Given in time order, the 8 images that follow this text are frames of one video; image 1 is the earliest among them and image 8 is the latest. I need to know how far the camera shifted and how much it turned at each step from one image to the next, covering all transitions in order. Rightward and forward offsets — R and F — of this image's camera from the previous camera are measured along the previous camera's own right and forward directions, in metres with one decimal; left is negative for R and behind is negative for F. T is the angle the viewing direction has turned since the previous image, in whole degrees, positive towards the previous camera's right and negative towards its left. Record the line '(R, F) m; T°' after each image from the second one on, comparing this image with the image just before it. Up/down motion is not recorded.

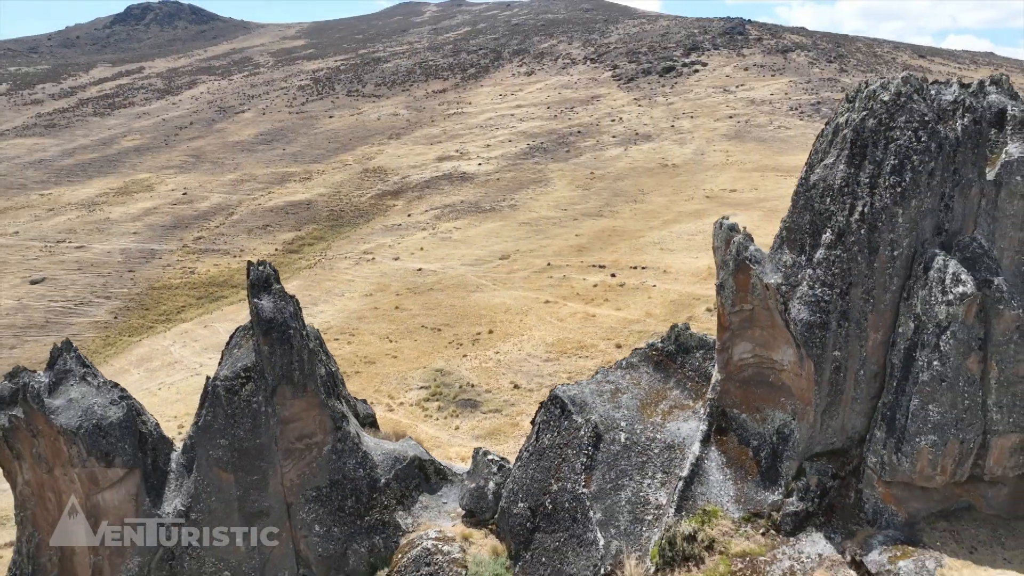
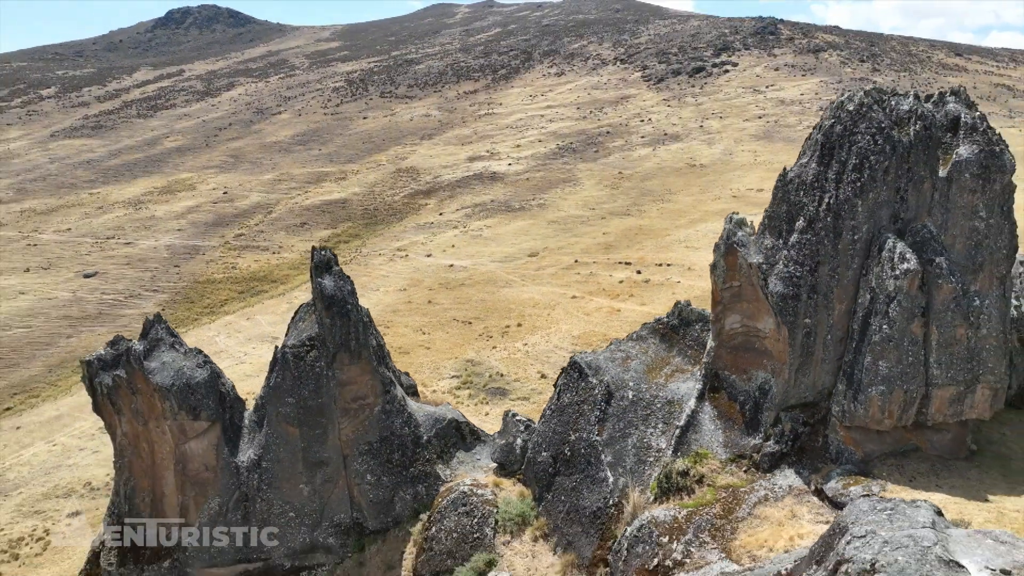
(0.0, -1.6) m; -2°
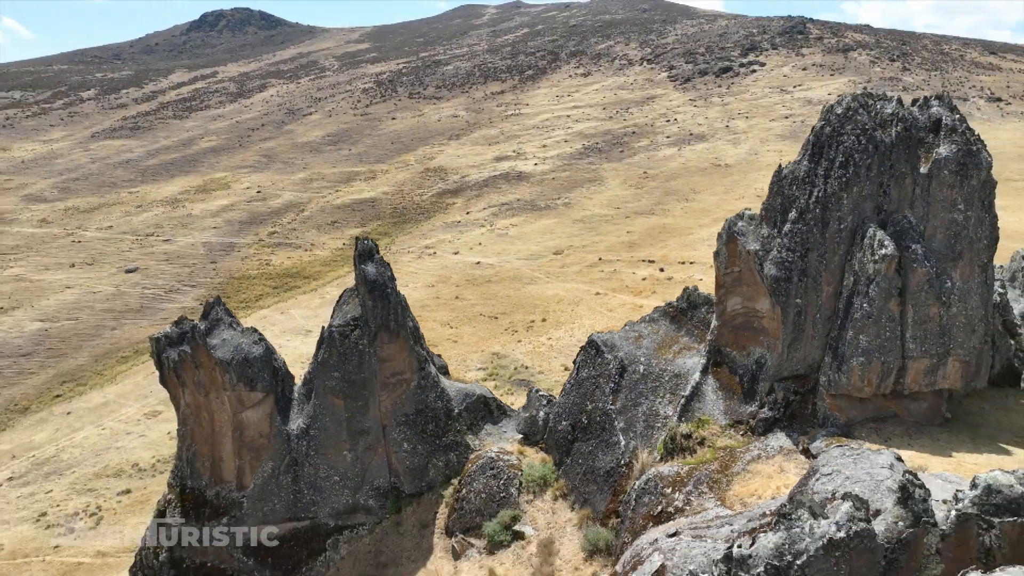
(0.0, -1.2) m; -2°
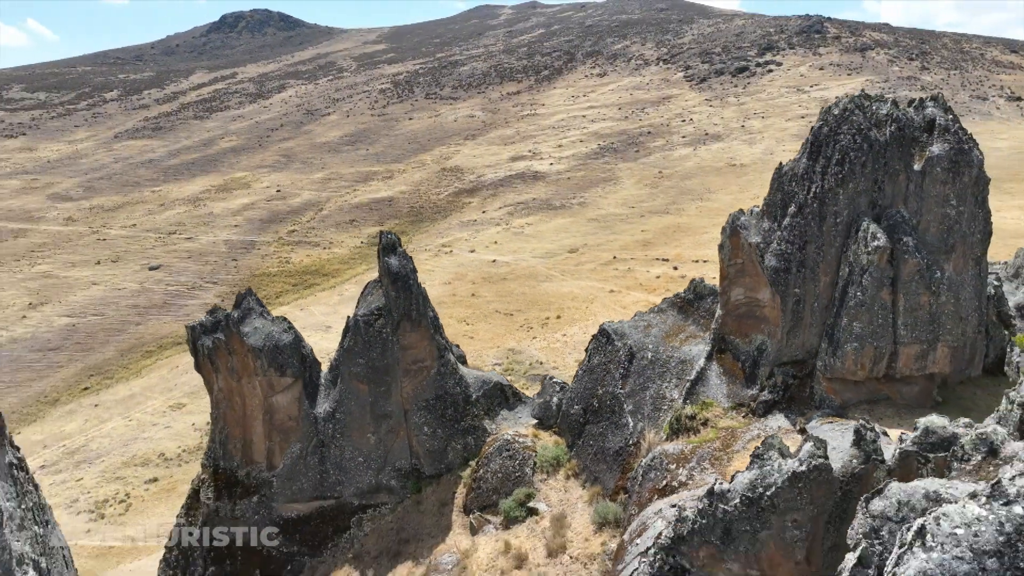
(0.0, -0.7) m; -1°
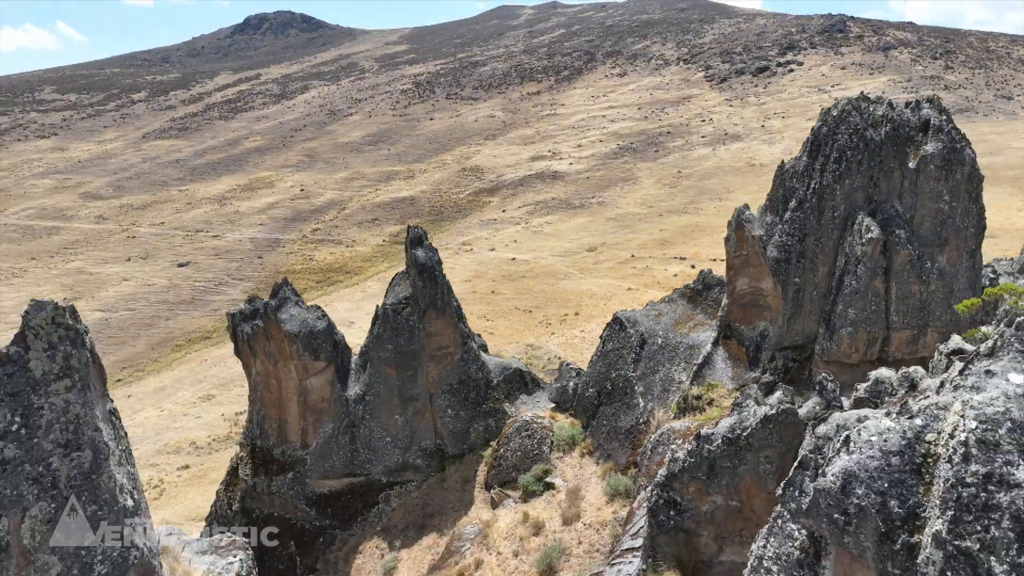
(0.0, -0.9) m; -2°
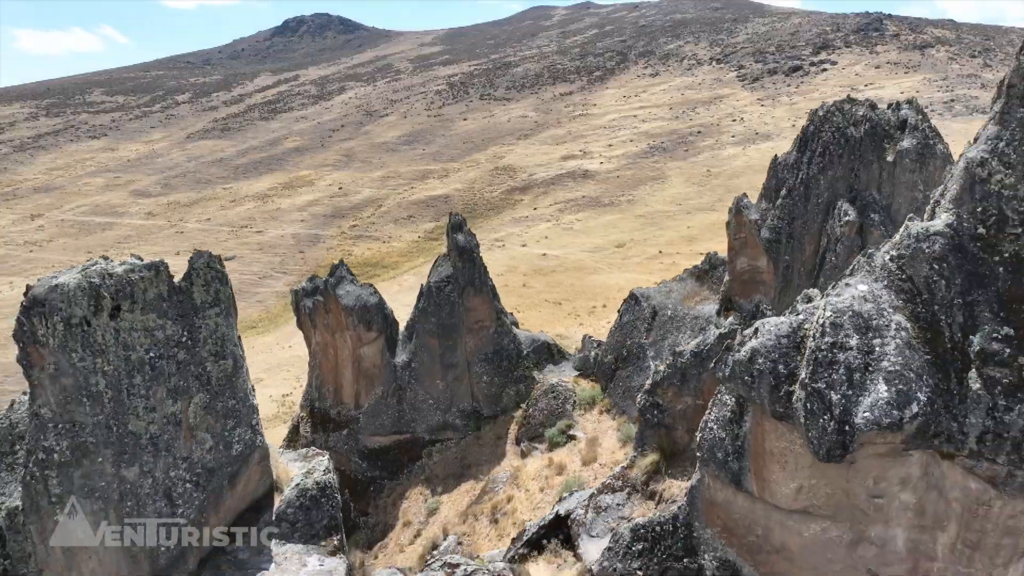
(+0.1, -2.0) m; -2°
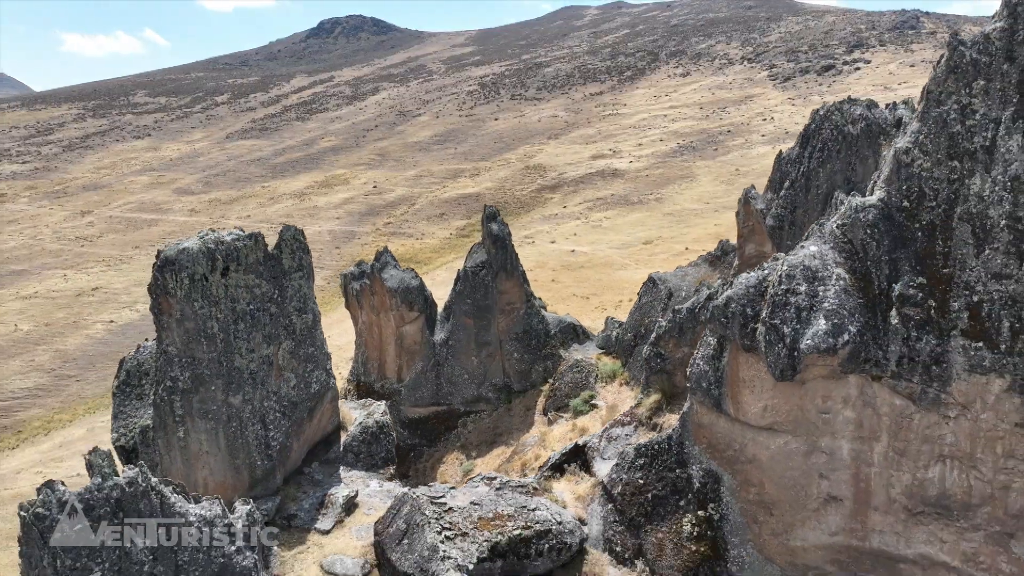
(0.0, -1.6) m; -2°
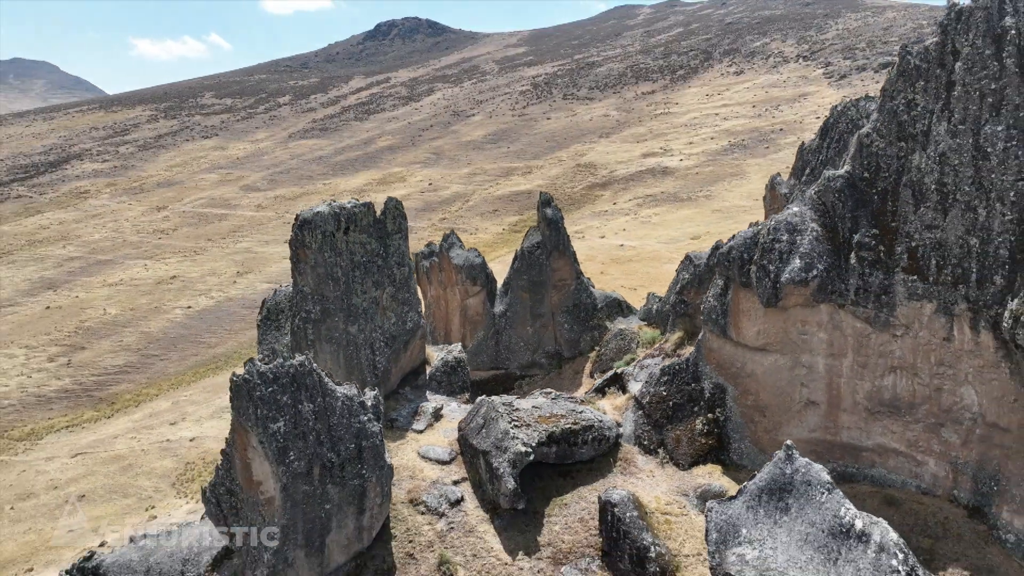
(-0.1, -2.4) m; -4°
